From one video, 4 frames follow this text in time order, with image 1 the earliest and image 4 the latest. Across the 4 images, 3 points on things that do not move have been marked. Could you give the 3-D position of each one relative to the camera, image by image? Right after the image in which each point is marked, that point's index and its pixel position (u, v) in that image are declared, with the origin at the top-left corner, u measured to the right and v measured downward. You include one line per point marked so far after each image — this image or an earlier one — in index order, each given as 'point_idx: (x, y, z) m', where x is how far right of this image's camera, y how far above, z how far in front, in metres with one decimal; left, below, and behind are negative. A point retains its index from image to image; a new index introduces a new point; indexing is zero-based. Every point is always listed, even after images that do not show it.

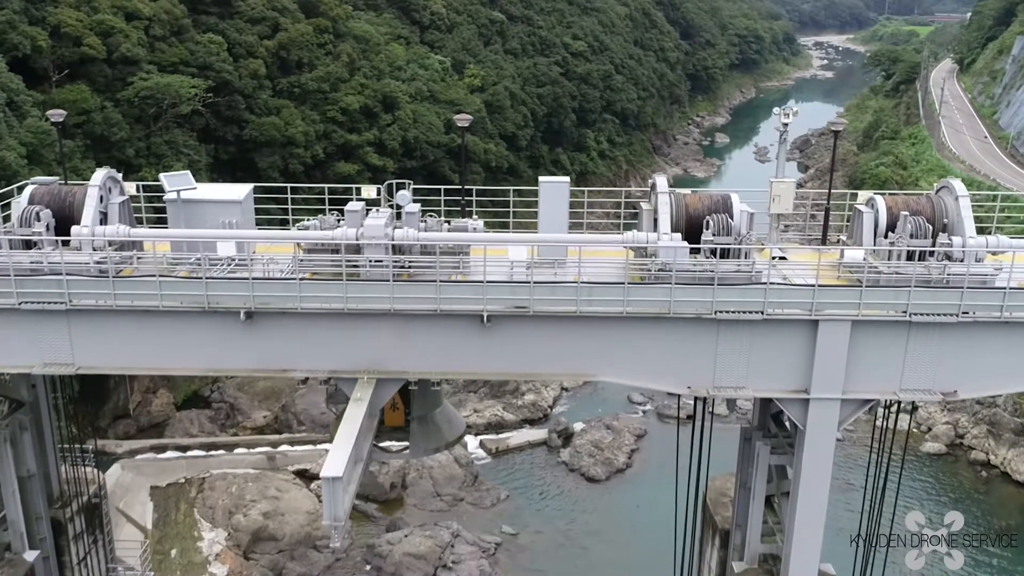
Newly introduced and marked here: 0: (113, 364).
0: (-5.4, -1.0, +11.6) m
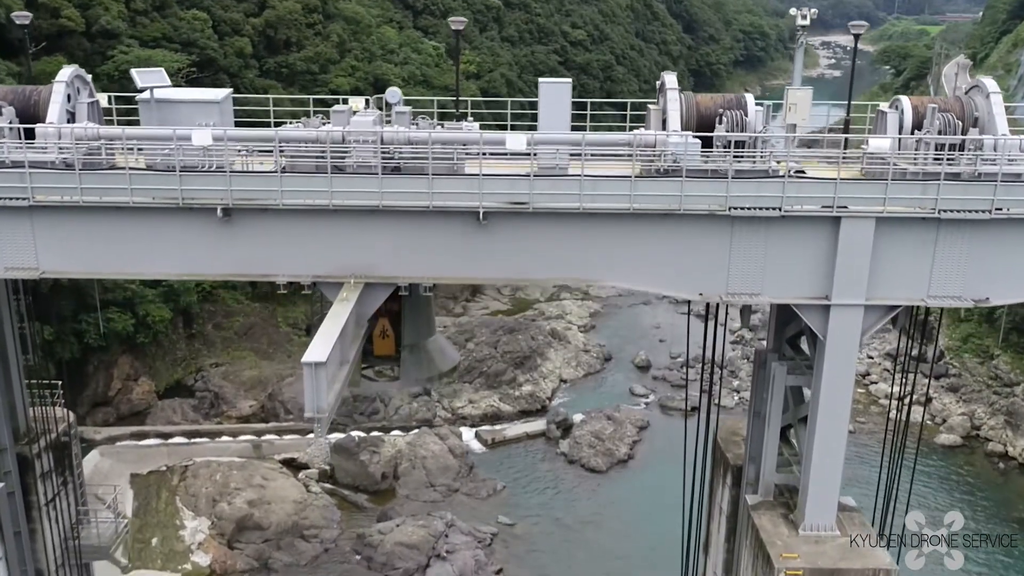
0: (-5.5, +0.3, +10.7) m
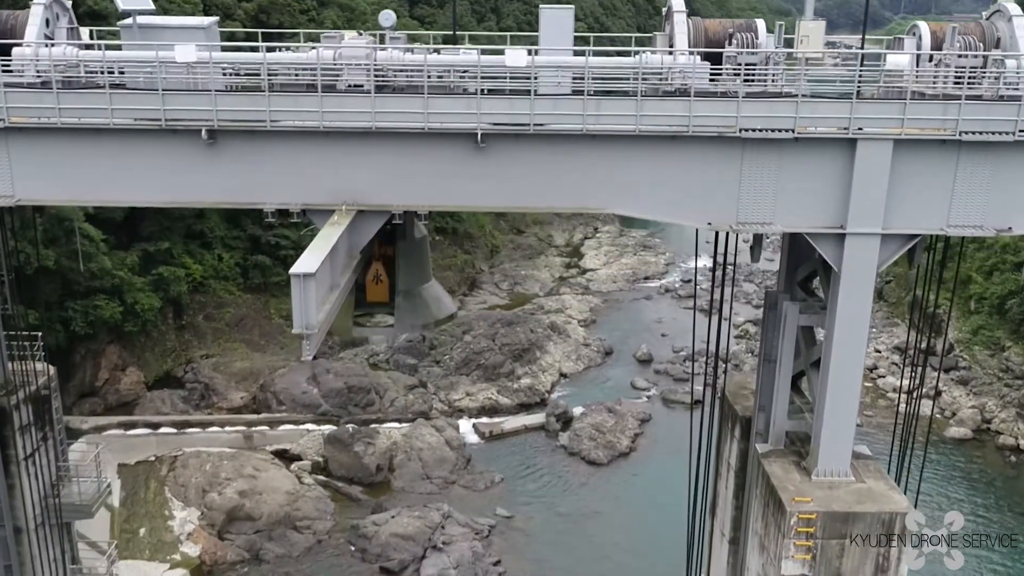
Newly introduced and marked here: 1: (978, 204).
0: (-5.5, +1.1, +10.2) m
1: (+5.5, +1.0, +10.1) m
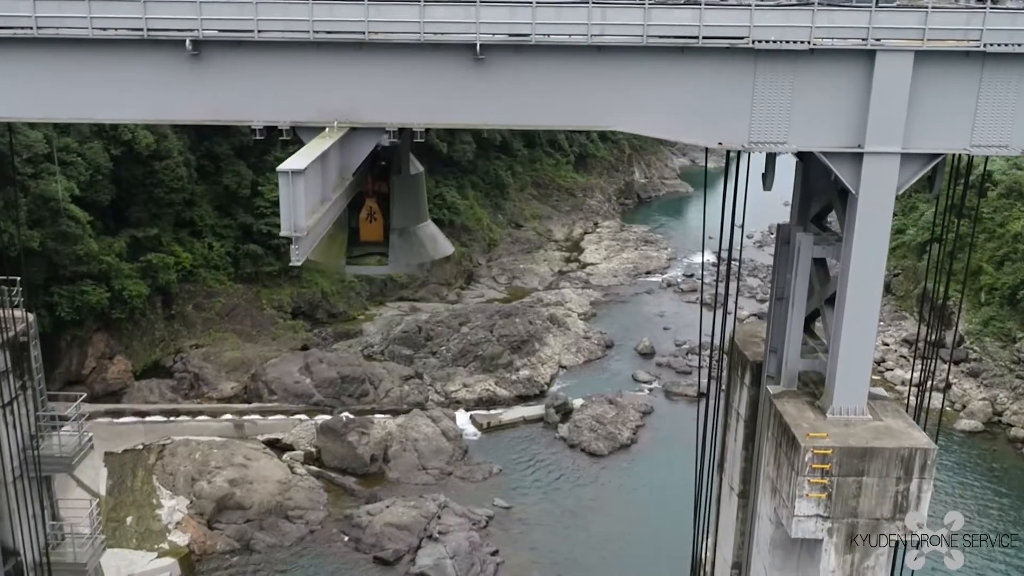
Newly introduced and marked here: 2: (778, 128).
0: (-5.4, +2.0, +9.7) m
1: (+5.5, +1.9, +9.6) m
2: (+3.0, +1.8, +9.7) m
